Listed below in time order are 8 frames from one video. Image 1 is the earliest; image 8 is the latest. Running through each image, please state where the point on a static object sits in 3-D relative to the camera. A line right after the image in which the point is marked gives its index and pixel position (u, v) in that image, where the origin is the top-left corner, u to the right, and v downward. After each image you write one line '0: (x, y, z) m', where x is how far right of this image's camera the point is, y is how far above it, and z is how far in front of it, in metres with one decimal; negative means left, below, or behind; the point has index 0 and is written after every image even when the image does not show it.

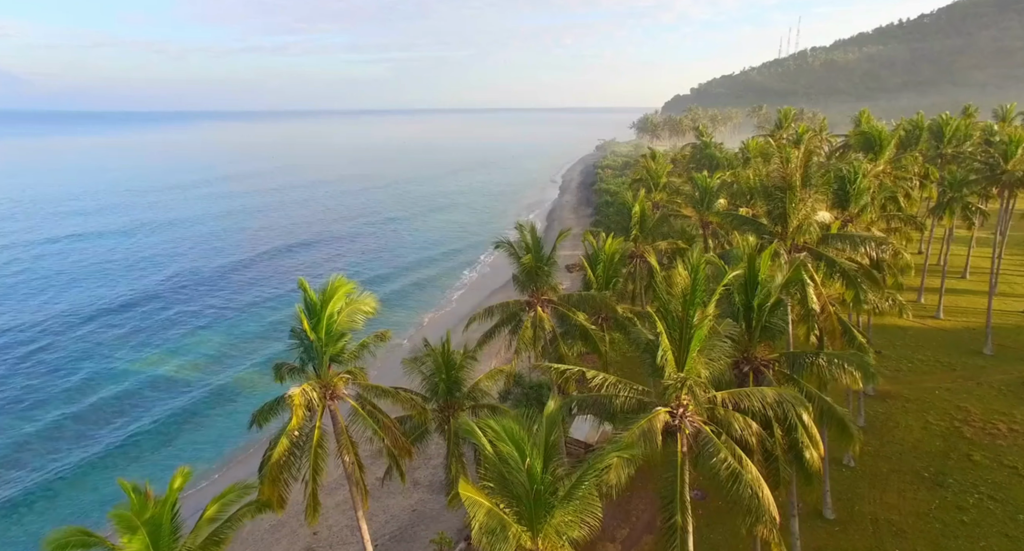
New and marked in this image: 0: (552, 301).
0: (+1.2, -0.8, +18.3) m
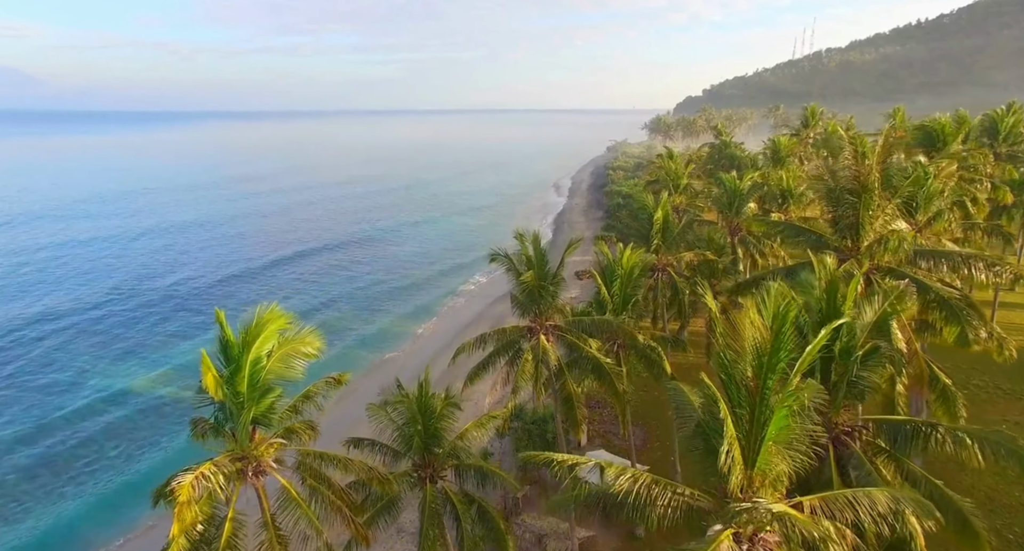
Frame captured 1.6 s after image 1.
0: (+1.2, -1.3, +15.2) m
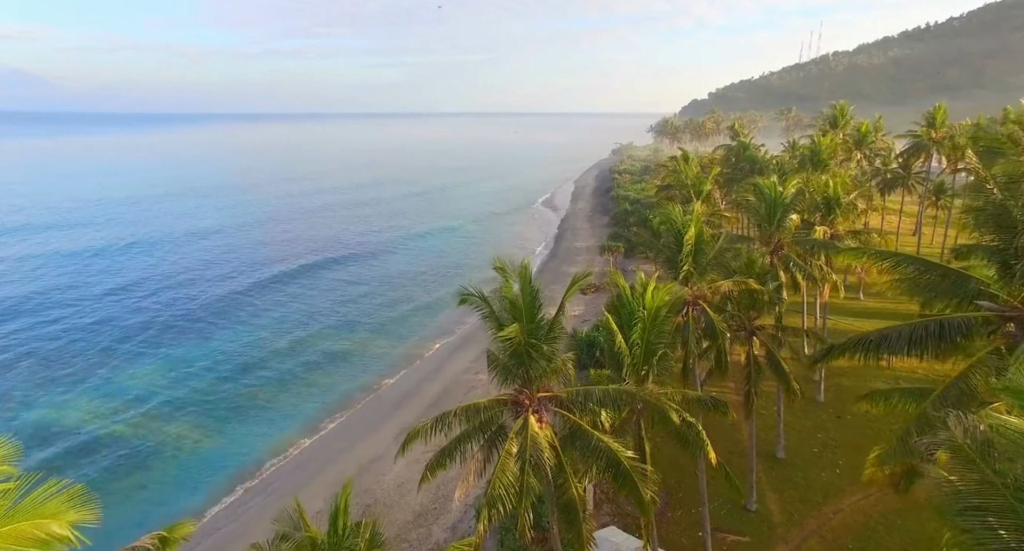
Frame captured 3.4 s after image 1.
0: (+0.8, -2.2, +10.6) m
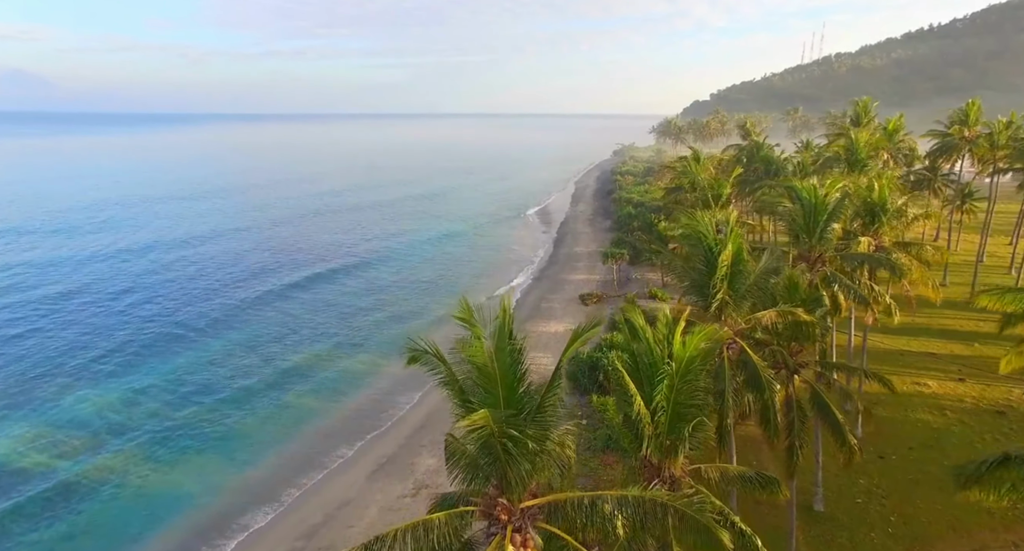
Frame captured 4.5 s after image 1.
0: (+0.5, -2.8, +7.2) m
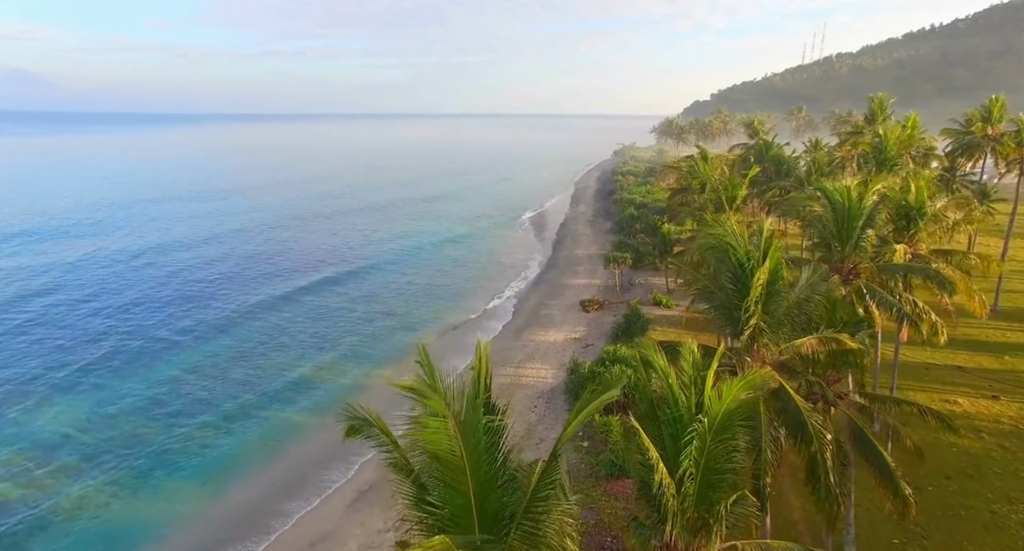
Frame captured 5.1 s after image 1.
0: (+0.3, -3.1, +5.1) m
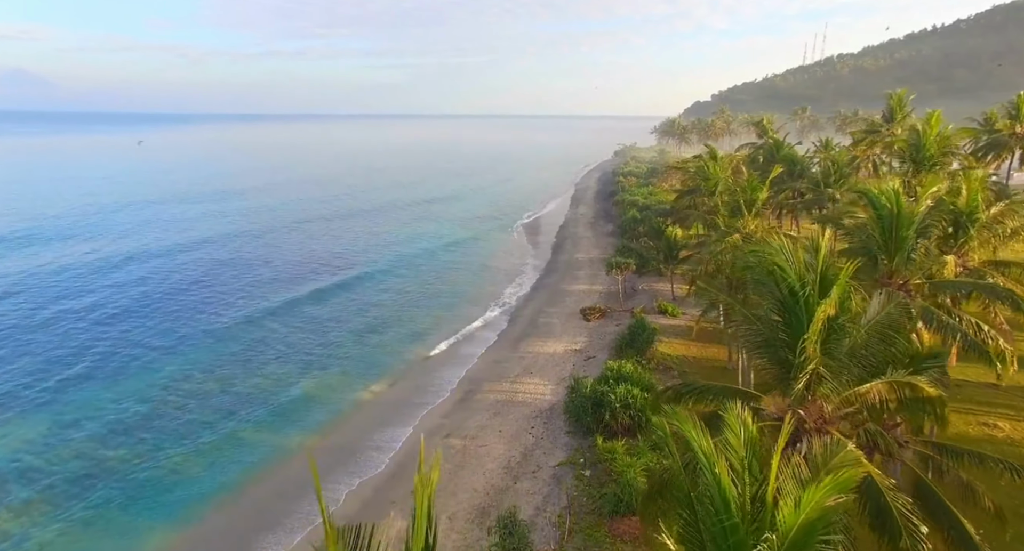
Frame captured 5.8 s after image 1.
0: (+0.1, -3.5, +2.9) m
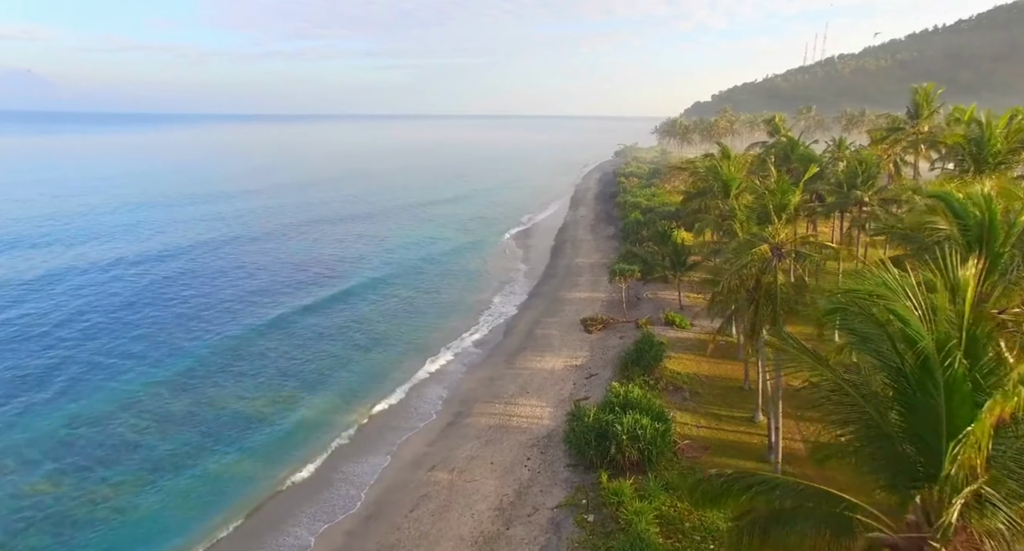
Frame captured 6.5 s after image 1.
0: (-0.2, -3.9, +0.1) m
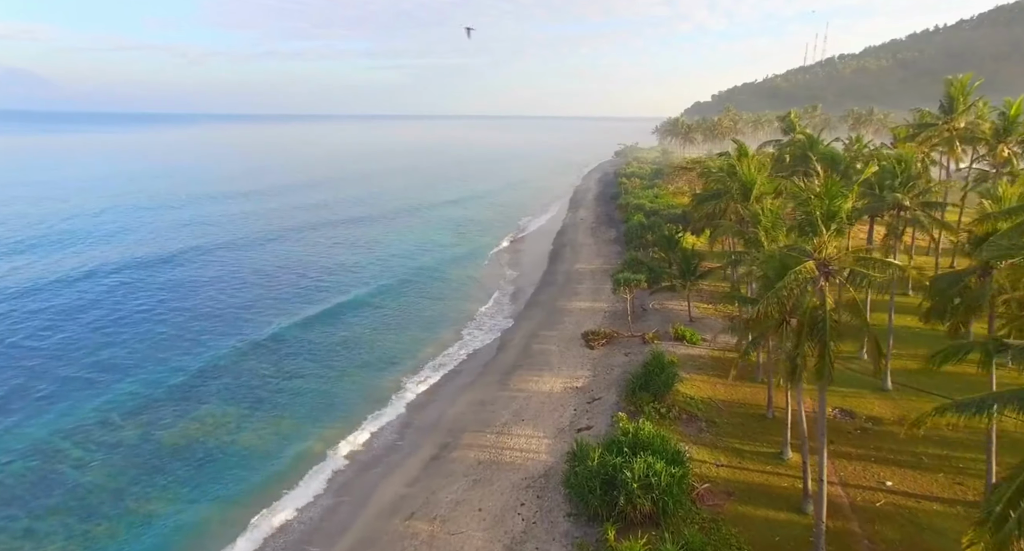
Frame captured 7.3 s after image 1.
0: (-0.4, -4.4, -3.0) m
